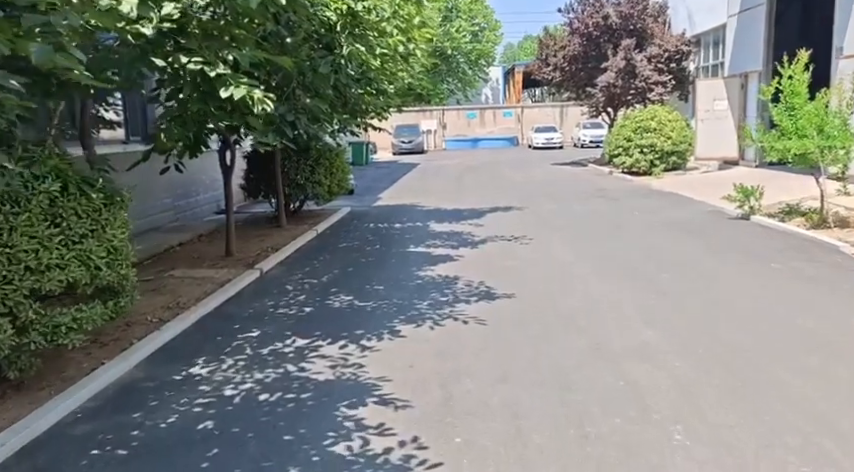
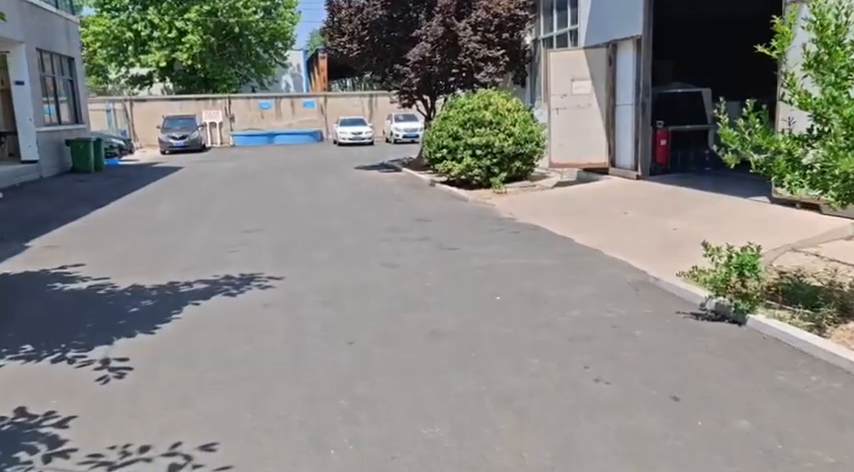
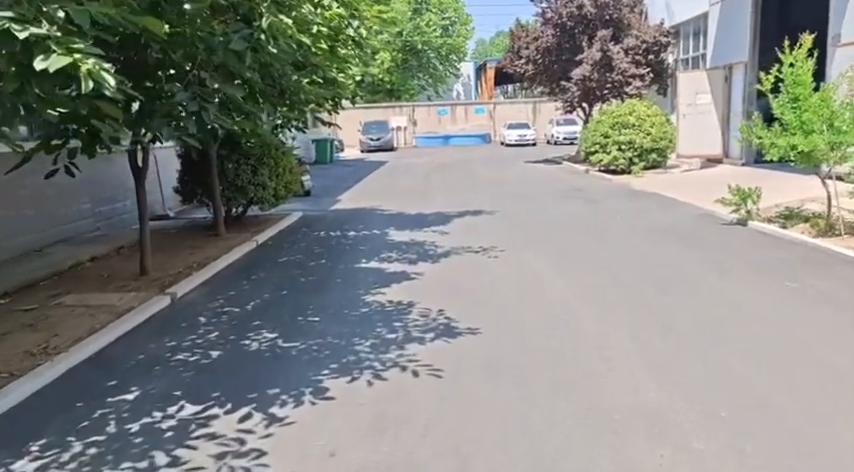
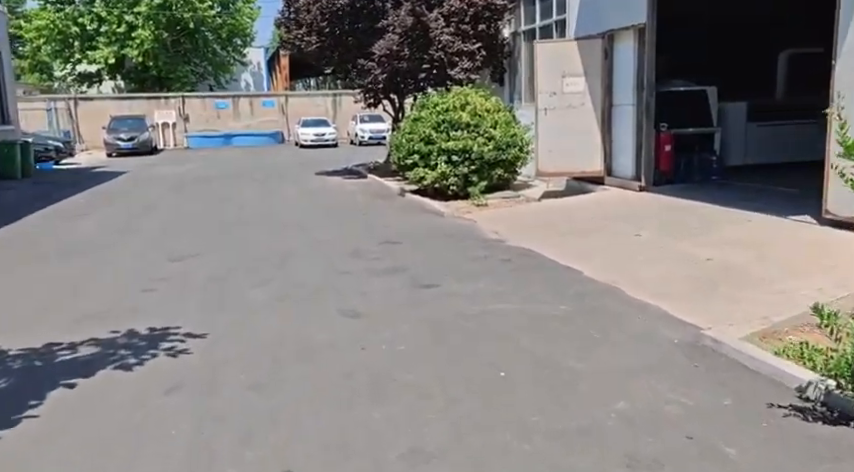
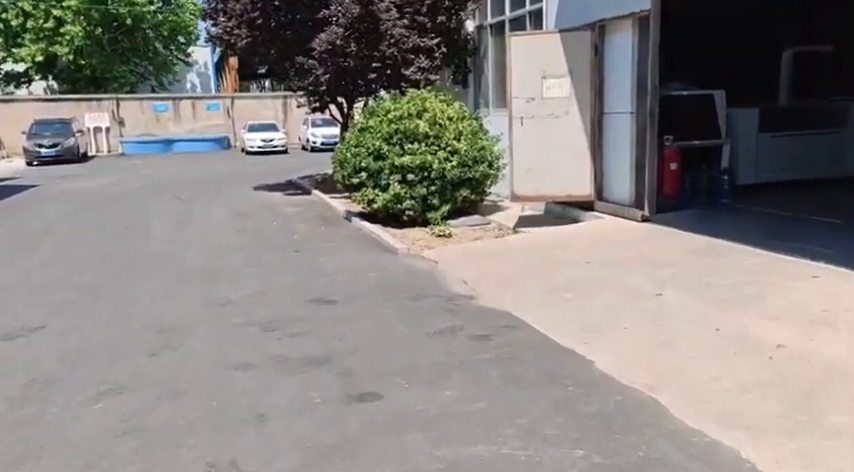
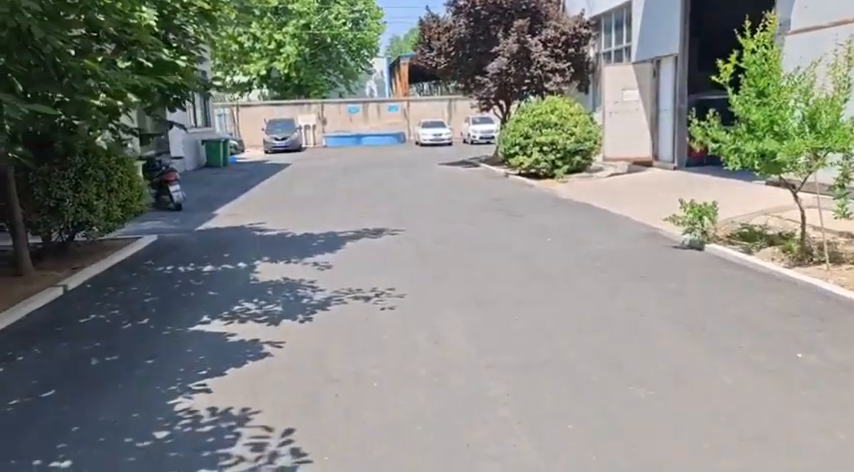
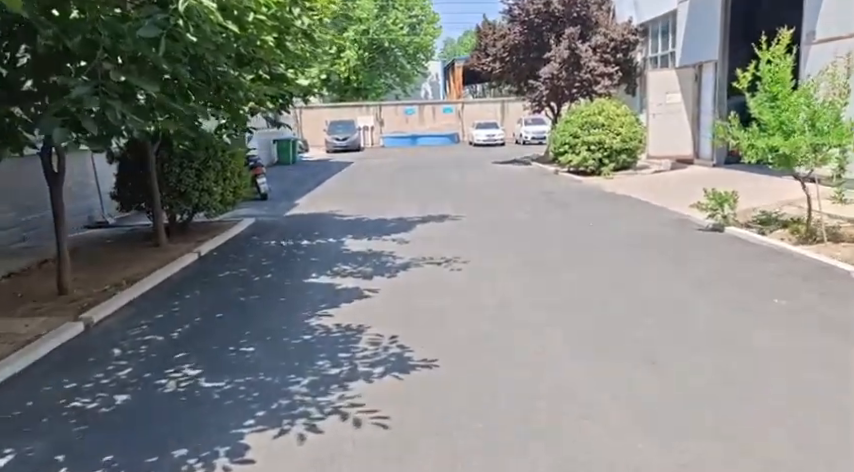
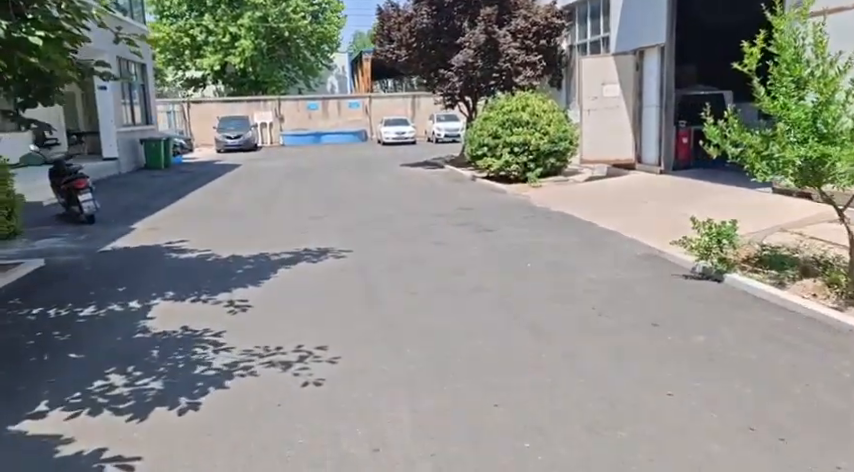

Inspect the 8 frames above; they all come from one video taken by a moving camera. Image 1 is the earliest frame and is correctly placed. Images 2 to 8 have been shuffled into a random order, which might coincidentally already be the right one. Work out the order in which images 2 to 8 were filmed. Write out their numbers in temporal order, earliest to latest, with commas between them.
3, 7, 6, 8, 2, 4, 5
